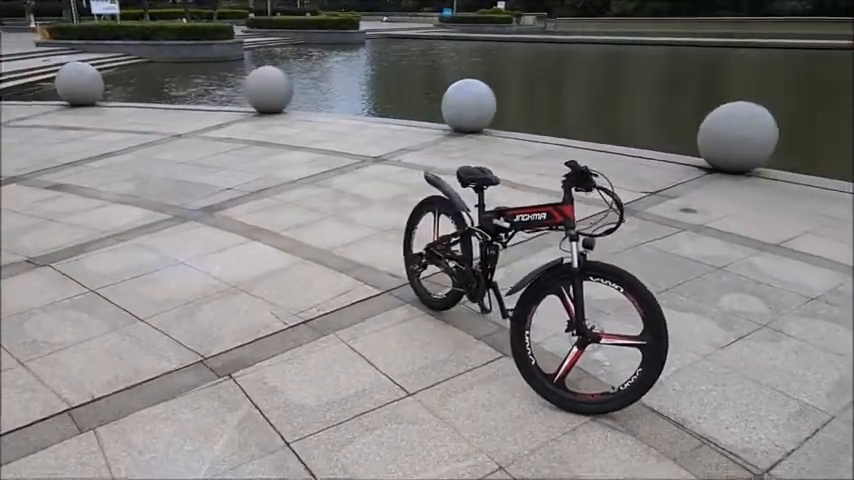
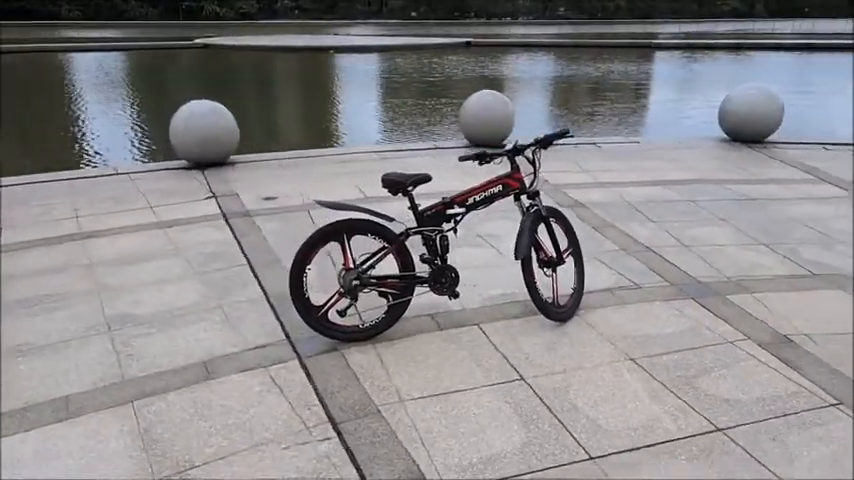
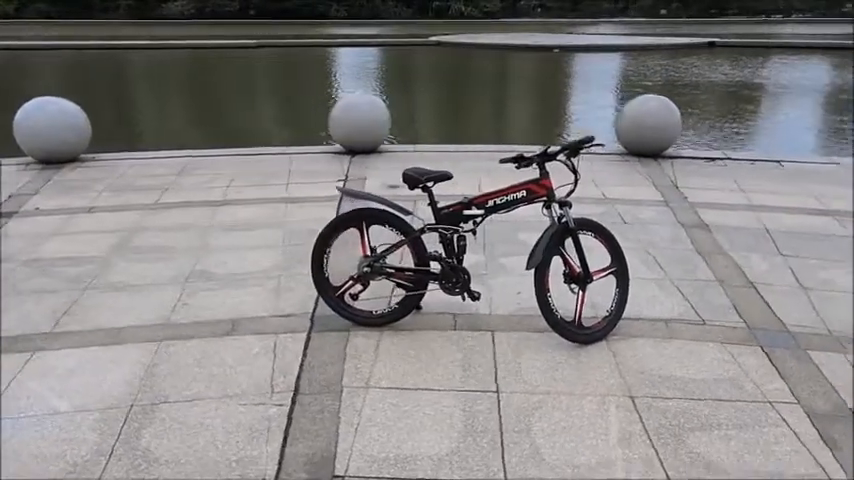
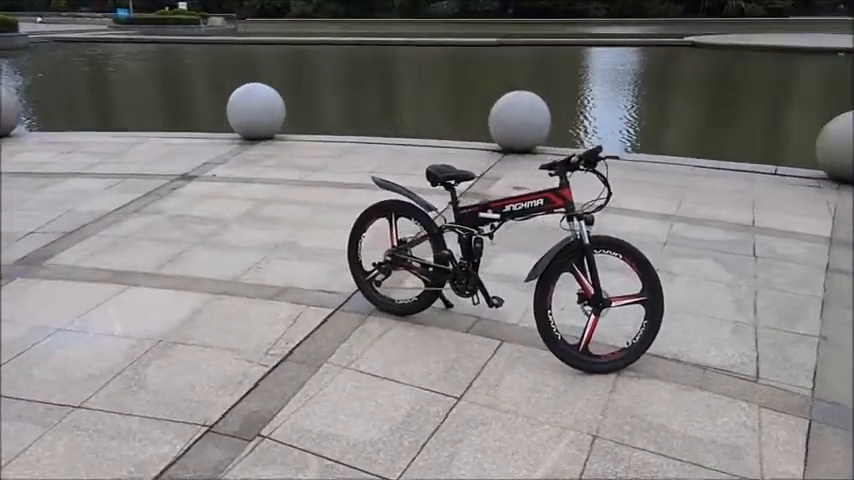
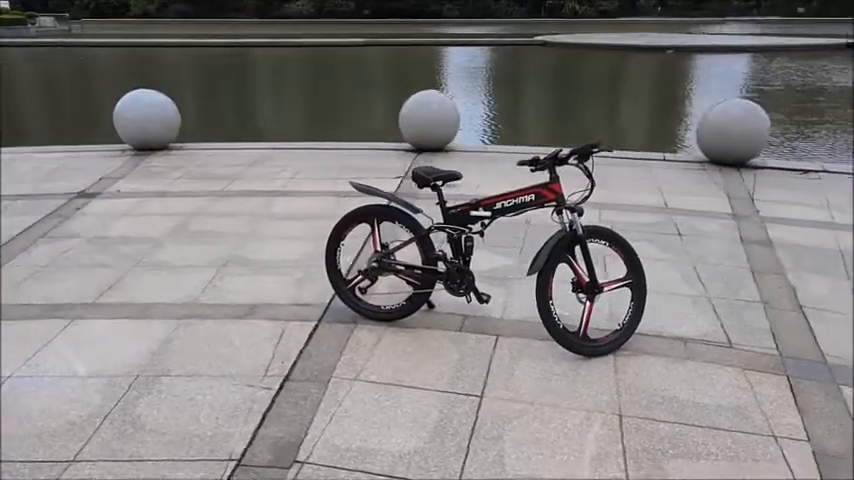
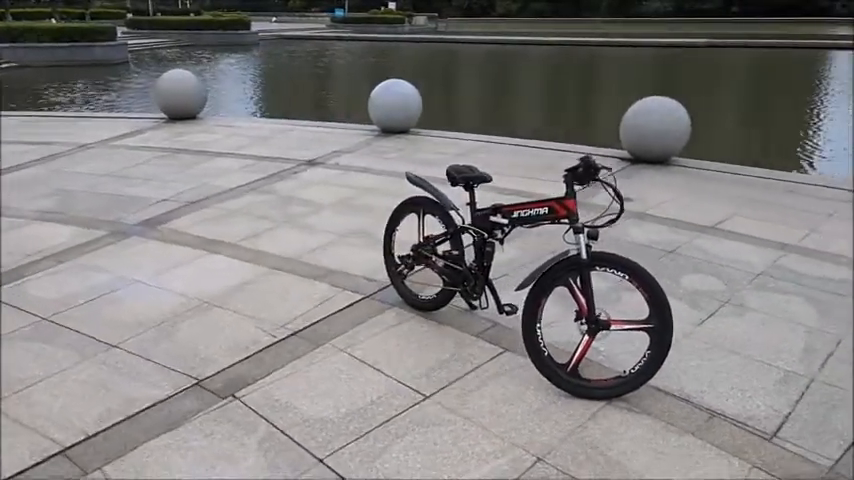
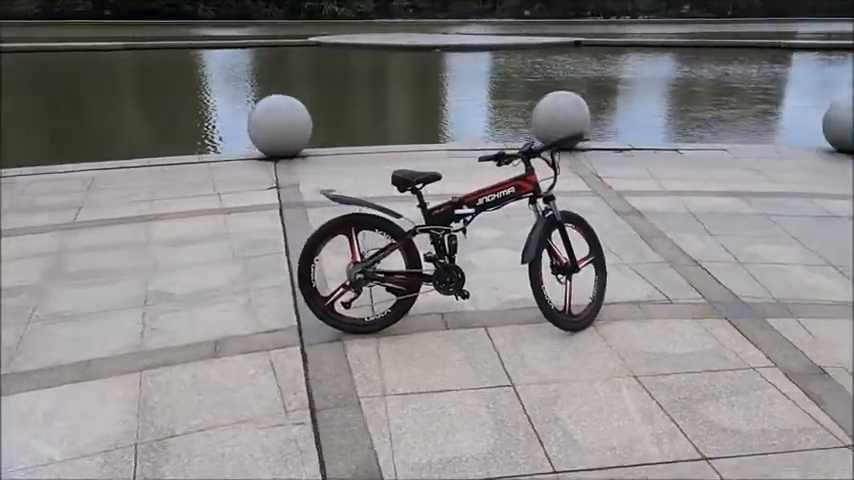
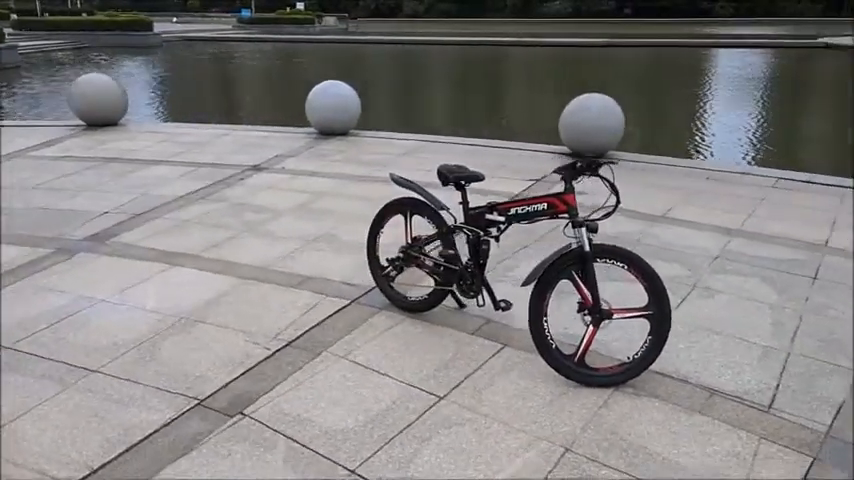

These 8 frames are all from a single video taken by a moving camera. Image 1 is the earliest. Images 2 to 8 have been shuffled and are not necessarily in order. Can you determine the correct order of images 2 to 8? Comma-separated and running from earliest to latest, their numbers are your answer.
6, 8, 4, 5, 3, 7, 2
